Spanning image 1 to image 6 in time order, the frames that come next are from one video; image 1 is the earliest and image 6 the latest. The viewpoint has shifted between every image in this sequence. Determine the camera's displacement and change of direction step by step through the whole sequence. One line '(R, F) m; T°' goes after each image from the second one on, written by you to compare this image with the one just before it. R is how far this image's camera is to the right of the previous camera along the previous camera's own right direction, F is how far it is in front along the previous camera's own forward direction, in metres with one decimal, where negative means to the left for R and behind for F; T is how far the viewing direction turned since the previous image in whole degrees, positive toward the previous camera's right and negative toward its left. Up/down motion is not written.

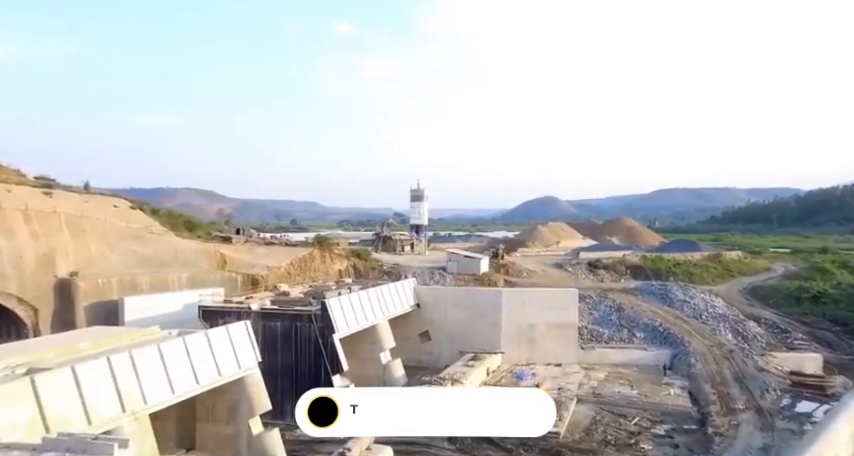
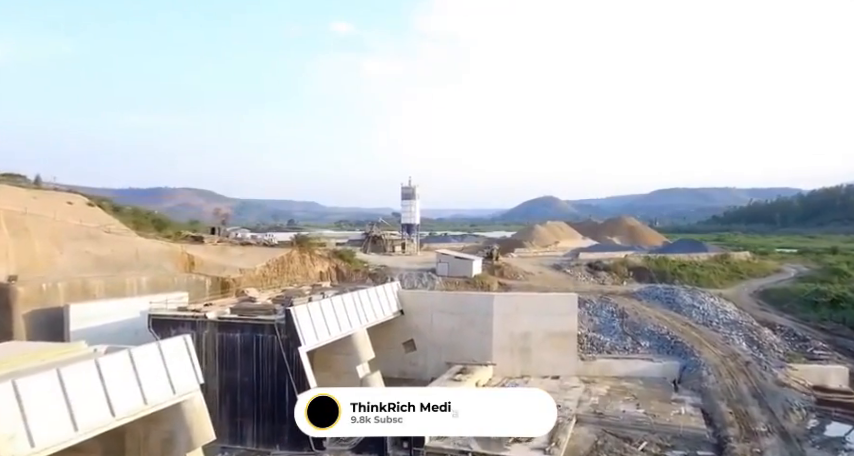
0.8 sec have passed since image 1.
(+0.5, +1.8) m; 0°
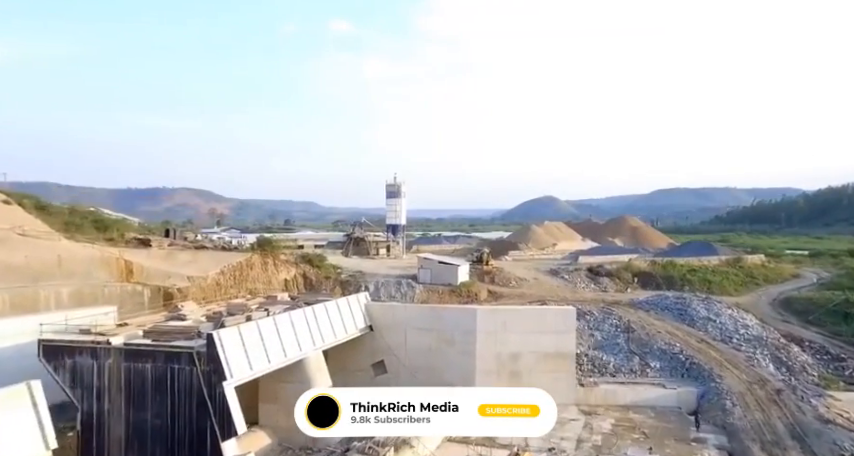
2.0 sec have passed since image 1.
(+0.8, +2.8) m; 0°
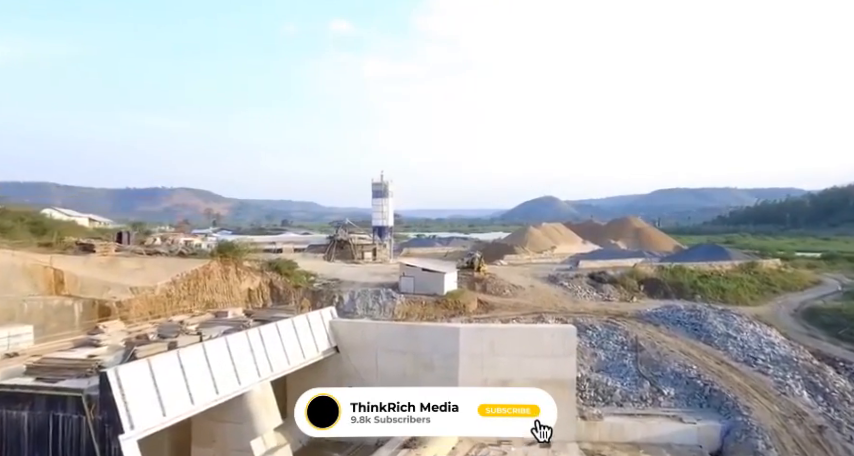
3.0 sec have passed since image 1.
(+0.6, +2.4) m; 0°
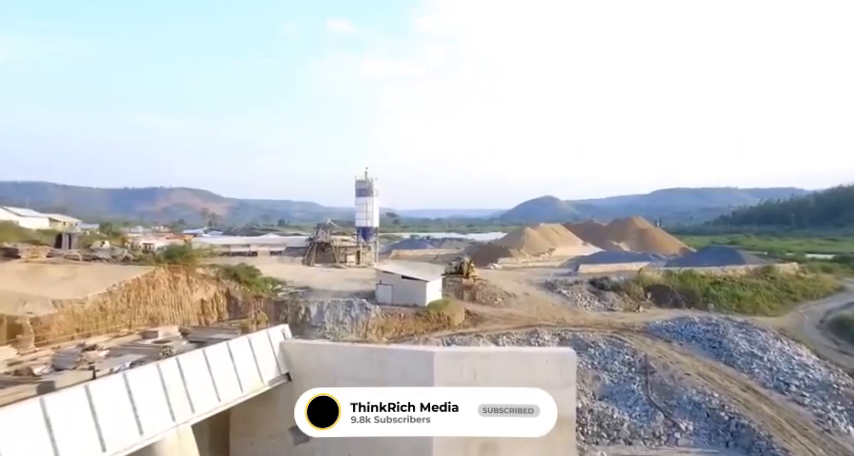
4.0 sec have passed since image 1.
(+0.6, +2.4) m; 0°
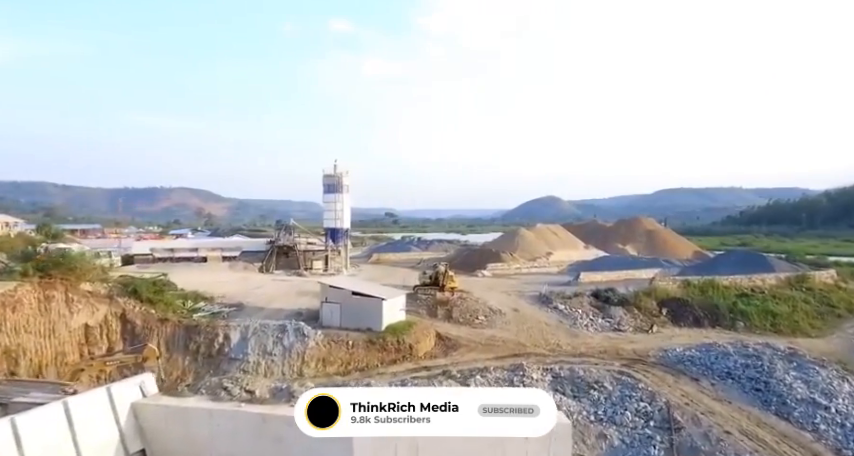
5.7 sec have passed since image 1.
(+1.1, +3.9) m; 0°
